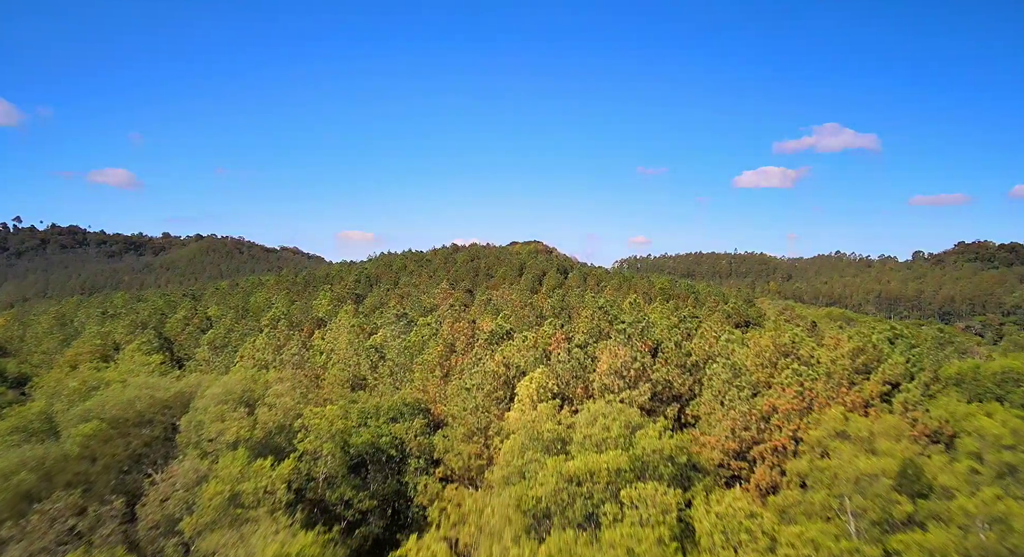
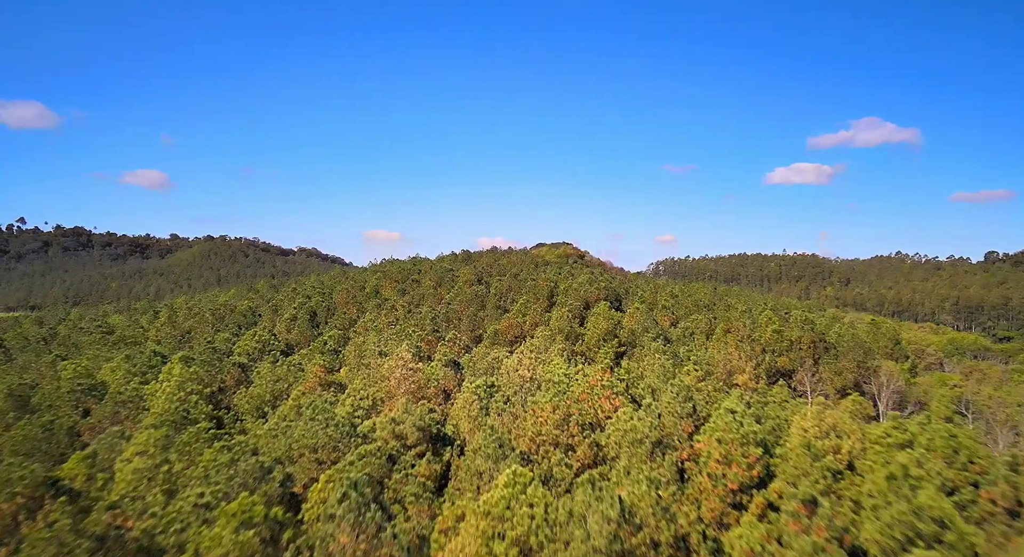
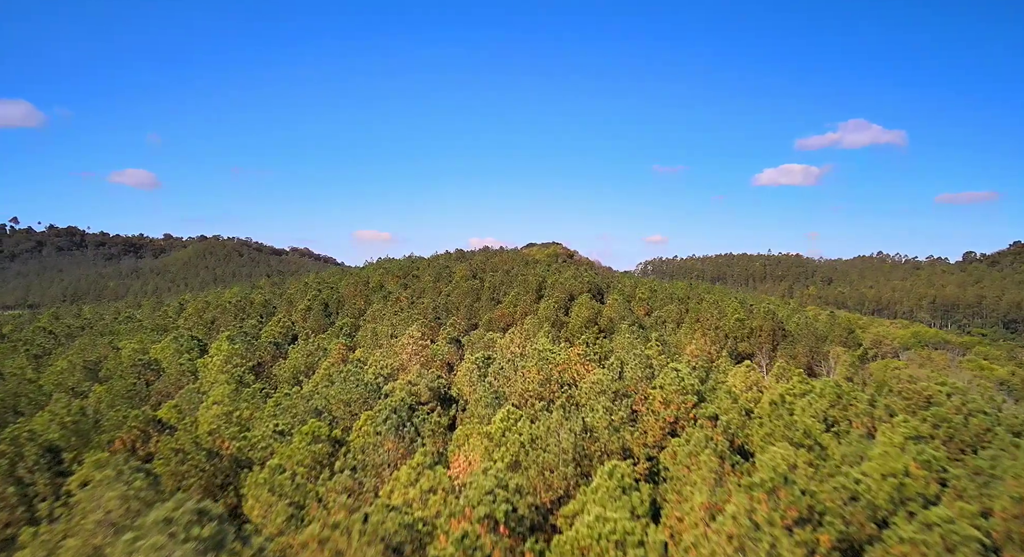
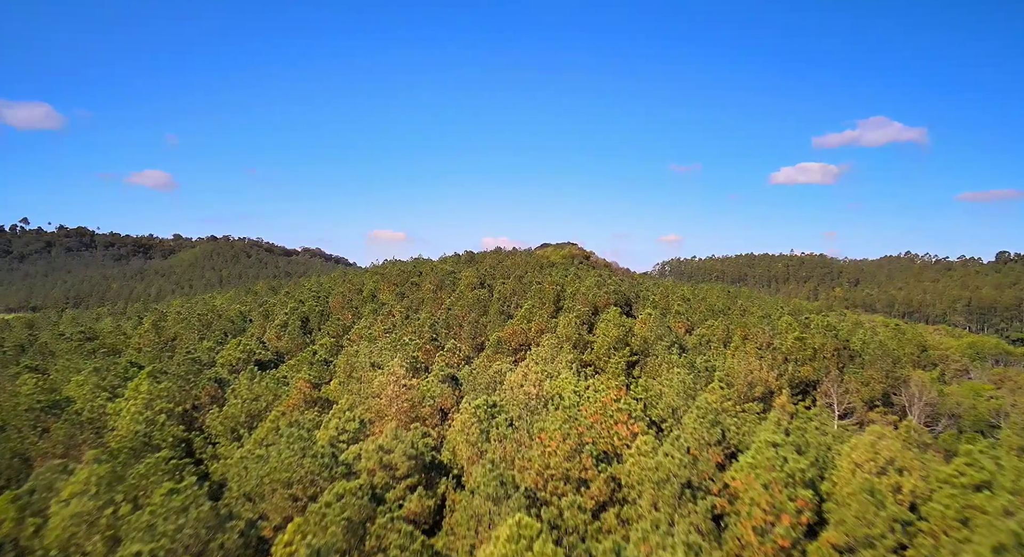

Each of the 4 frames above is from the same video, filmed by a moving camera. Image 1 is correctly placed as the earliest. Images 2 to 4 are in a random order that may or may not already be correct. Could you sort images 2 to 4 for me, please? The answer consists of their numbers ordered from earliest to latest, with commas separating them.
3, 2, 4
